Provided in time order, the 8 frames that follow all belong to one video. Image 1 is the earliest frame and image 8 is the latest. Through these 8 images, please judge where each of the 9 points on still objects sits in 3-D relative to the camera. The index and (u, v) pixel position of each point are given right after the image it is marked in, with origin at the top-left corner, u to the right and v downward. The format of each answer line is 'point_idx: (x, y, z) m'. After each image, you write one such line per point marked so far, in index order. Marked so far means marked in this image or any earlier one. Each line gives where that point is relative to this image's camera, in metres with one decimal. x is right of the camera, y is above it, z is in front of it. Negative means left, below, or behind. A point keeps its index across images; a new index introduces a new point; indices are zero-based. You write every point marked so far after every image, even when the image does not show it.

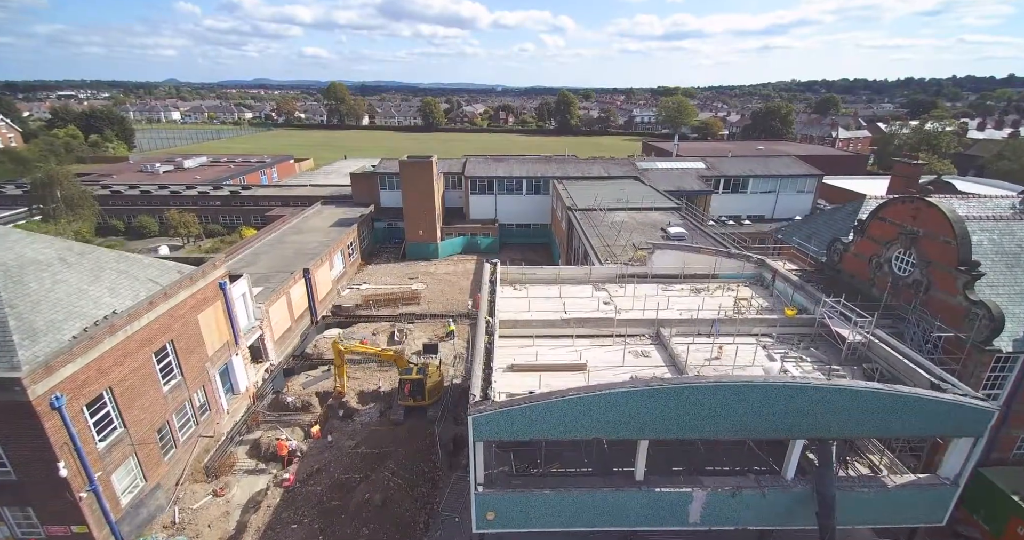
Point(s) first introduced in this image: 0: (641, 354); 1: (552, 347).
0: (+4.9, -3.3, +17.5) m
1: (+1.6, -3.2, +18.0) m
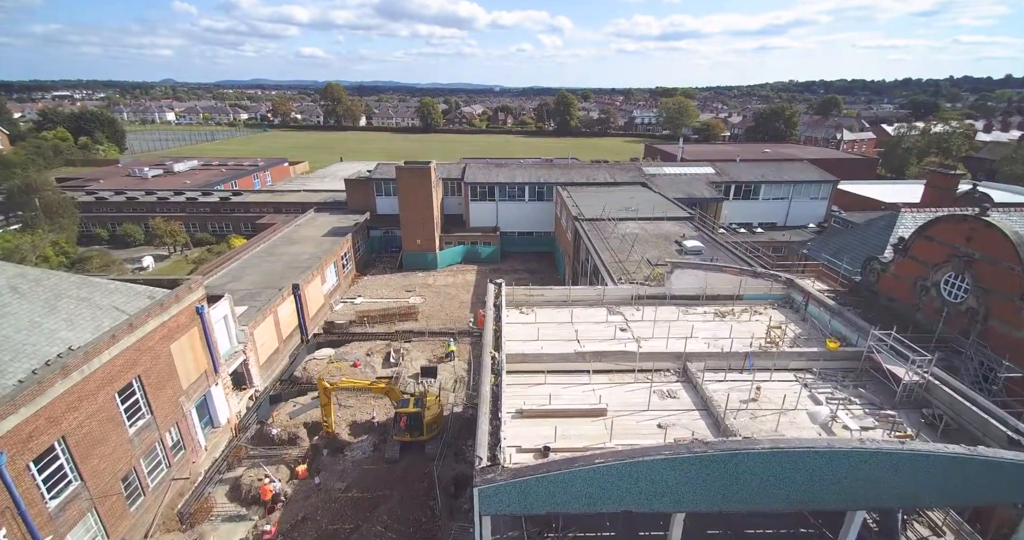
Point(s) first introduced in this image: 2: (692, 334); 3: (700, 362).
0: (+5.2, -4.3, +15.5) m
1: (+1.9, -4.1, +15.9) m
2: (+7.3, -2.7, +19.0) m
3: (+6.7, -3.3, +16.8) m
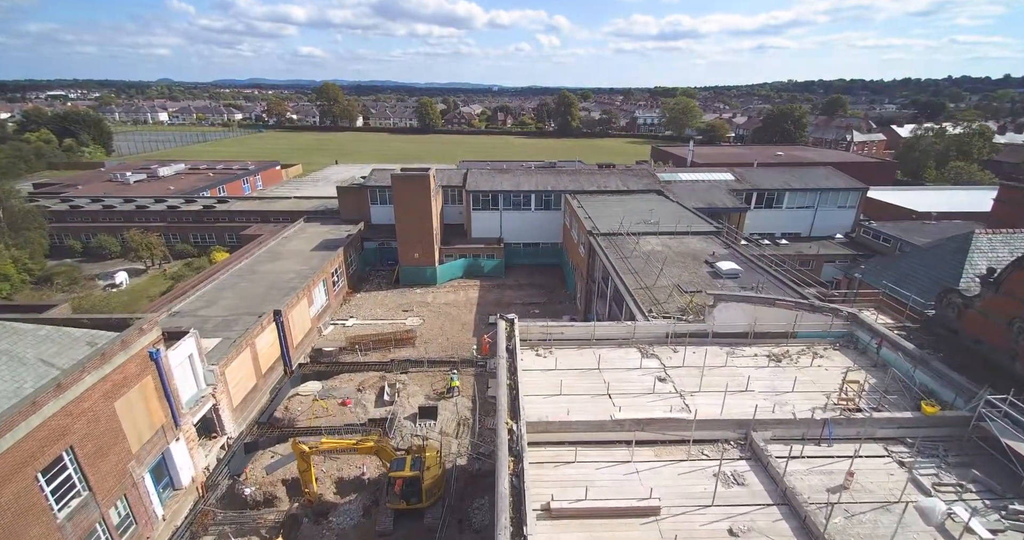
0: (+5.8, -5.6, +12.2) m
1: (+2.5, -5.5, +12.7) m
2: (+7.9, -4.0, +15.8) m
3: (+7.3, -4.6, +13.6) m
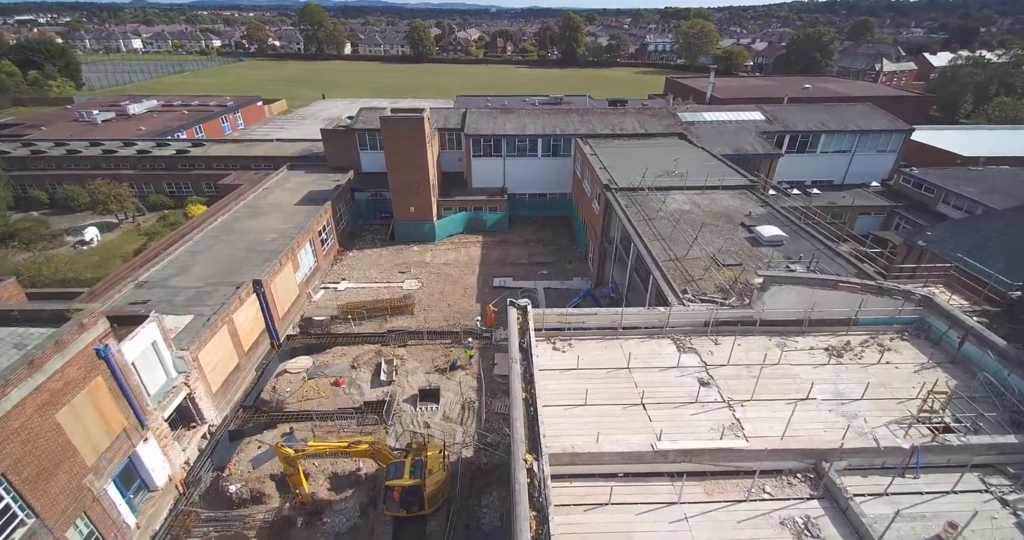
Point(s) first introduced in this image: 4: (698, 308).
0: (+6.2, -5.6, +10.0) m
1: (+2.9, -5.4, +10.4) m
2: (+8.4, -3.6, +13.3) m
3: (+7.8, -4.5, +11.2) m
4: (+6.3, -1.3, +15.9) m
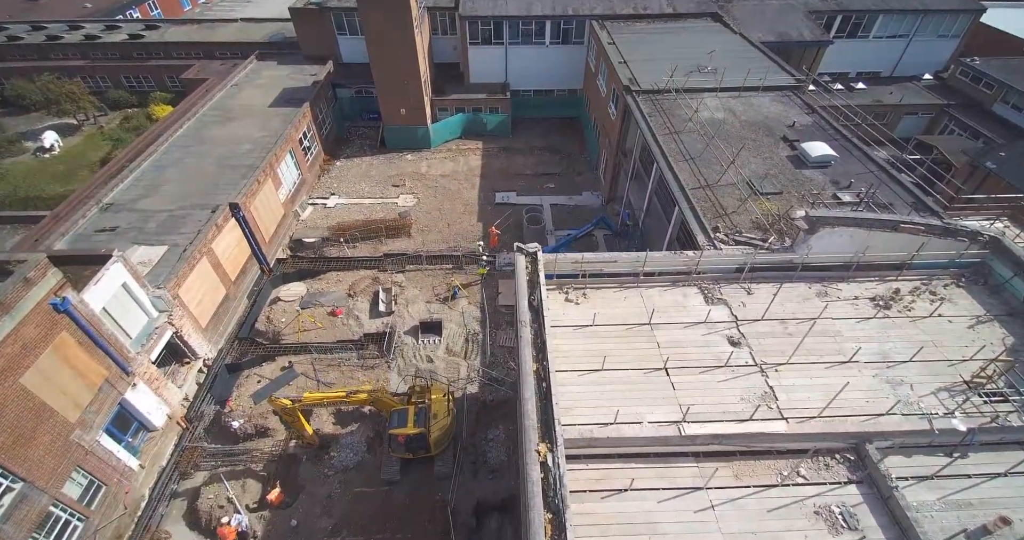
0: (+6.5, -5.0, +9.2) m
1: (+3.2, -4.8, +9.6) m
2: (+8.6, -2.2, +12.0) m
3: (+8.0, -3.6, +10.1) m
4: (+6.5, +0.6, +14.0) m
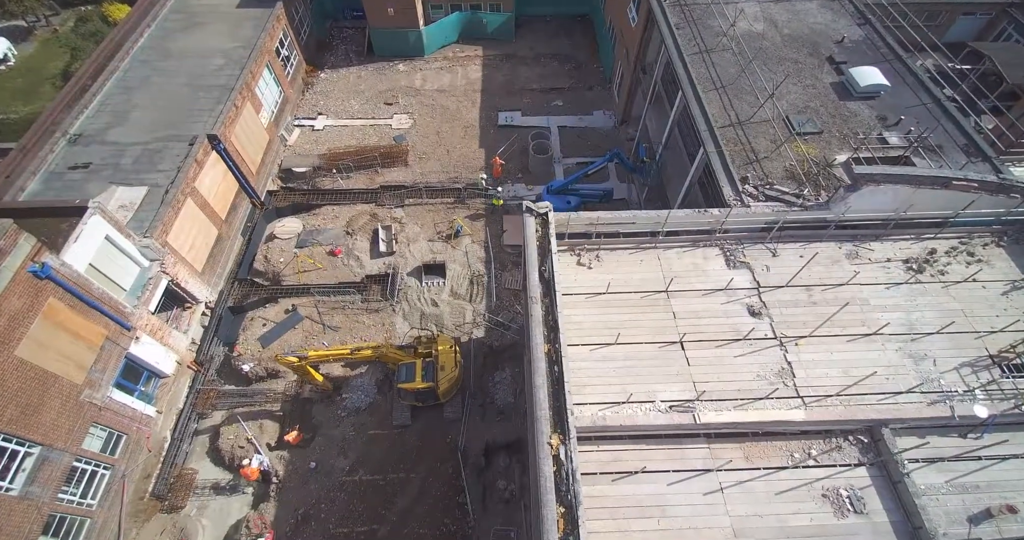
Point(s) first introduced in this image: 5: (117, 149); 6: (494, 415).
0: (+6.7, -4.8, +9.4) m
1: (+3.4, -4.5, +9.7) m
2: (+8.8, -1.5, +11.5) m
3: (+8.2, -3.2, +10.0) m
4: (+6.7, +1.7, +12.9) m
5: (-15.6, +4.8, +18.7) m
6: (-0.7, -5.2, +16.5) m
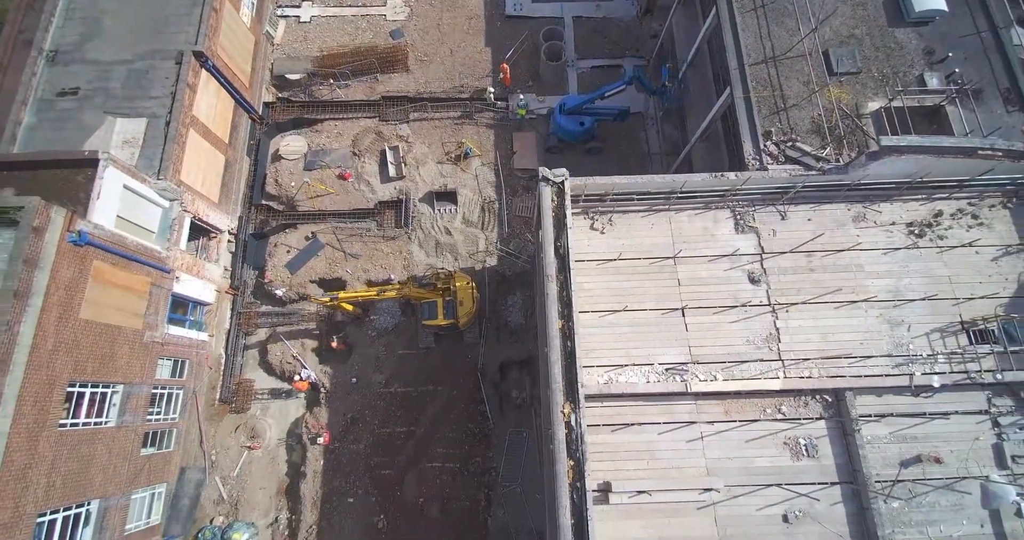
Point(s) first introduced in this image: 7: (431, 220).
0: (+7.1, -4.6, +11.6) m
1: (+3.9, -4.2, +11.8) m
2: (+9.2, -0.7, +12.5) m
3: (+8.7, -2.9, +11.6) m
4: (+7.1, +2.7, +12.7) m
5: (-15.2, +7.4, +17.5) m
6: (-0.2, -2.7, +18.4) m
7: (-3.3, +2.0, +19.2) m
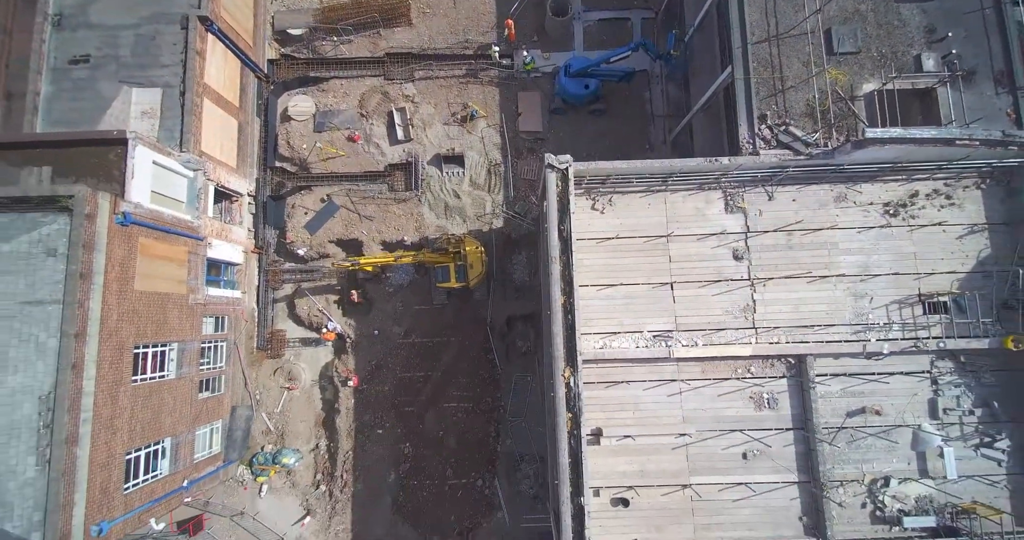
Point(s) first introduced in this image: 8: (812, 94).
0: (+7.4, -4.0, +13.7) m
1: (+4.1, -3.6, +13.9) m
2: (+9.4, -0.1, +13.9) m
3: (+8.9, -2.4, +13.5) m
4: (+7.3, +3.3, +13.6) m
5: (-15.0, +8.7, +17.6) m
6: (+0.1, -1.0, +20.2) m
7: (-3.1, +3.8, +20.1) m
8: (+8.7, +5.2, +13.7) m
